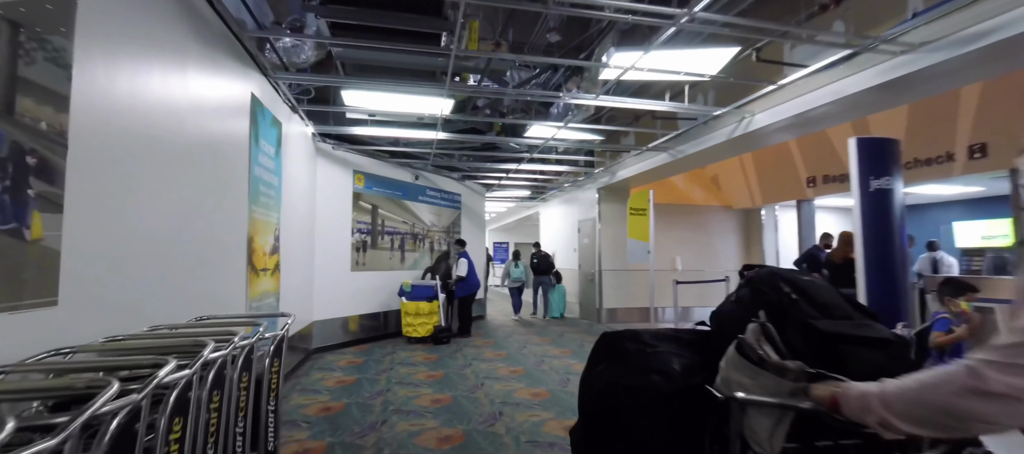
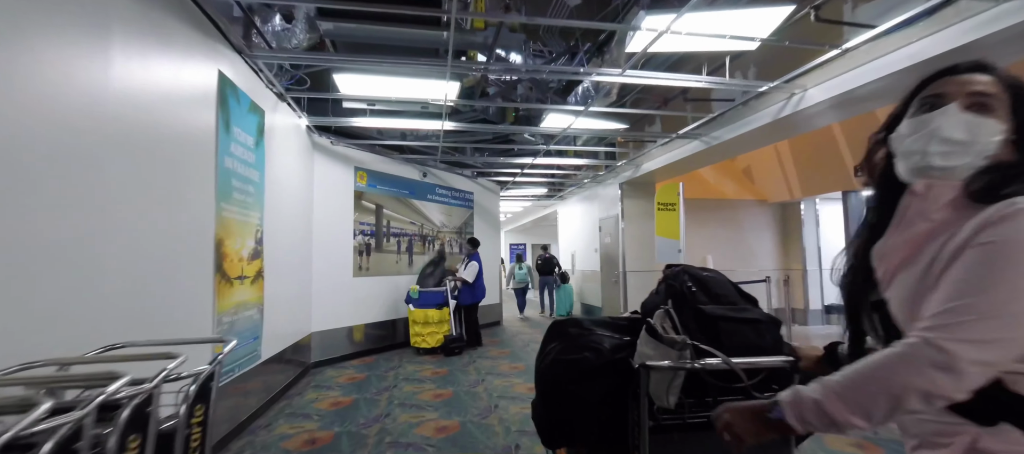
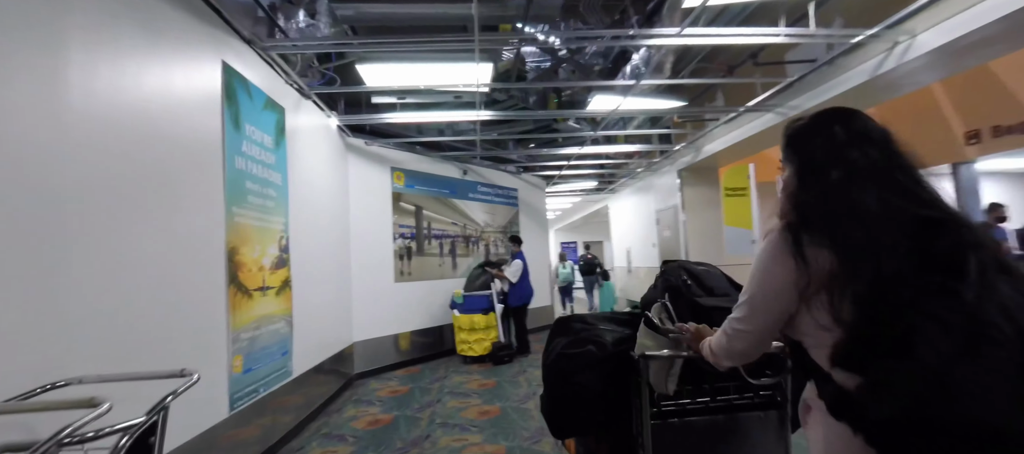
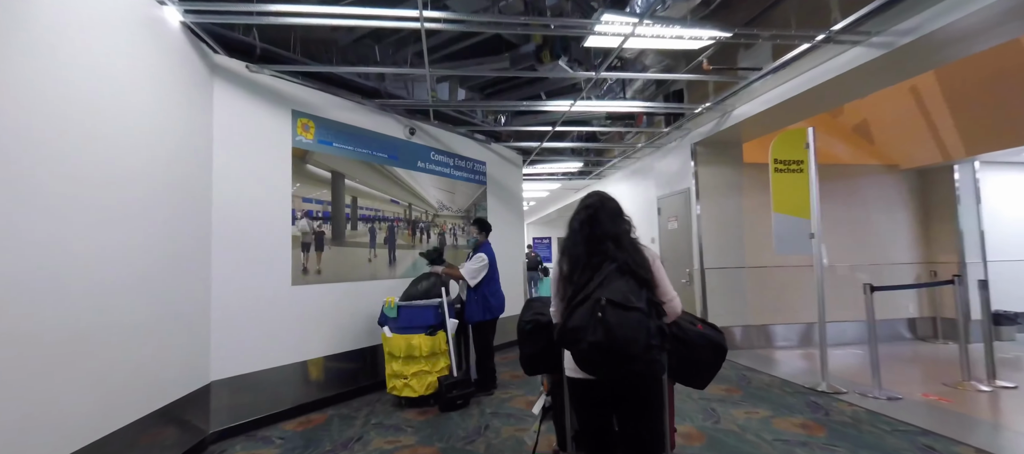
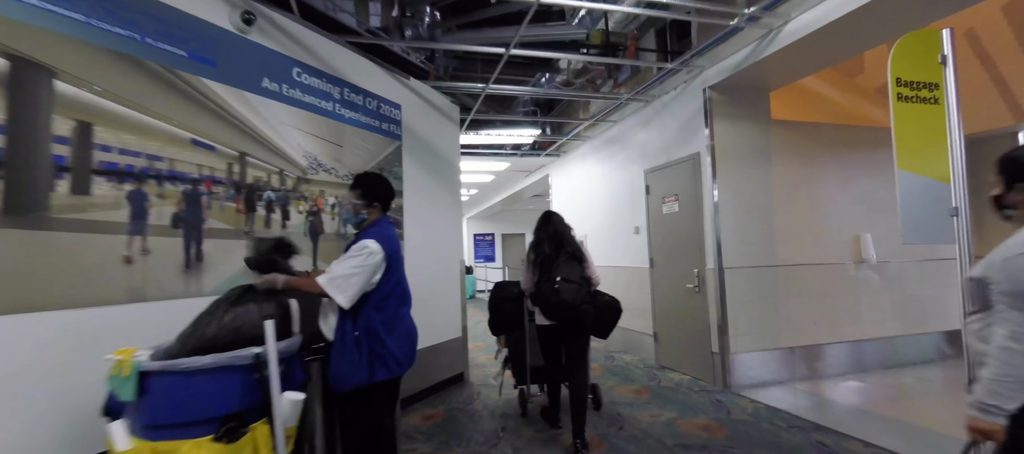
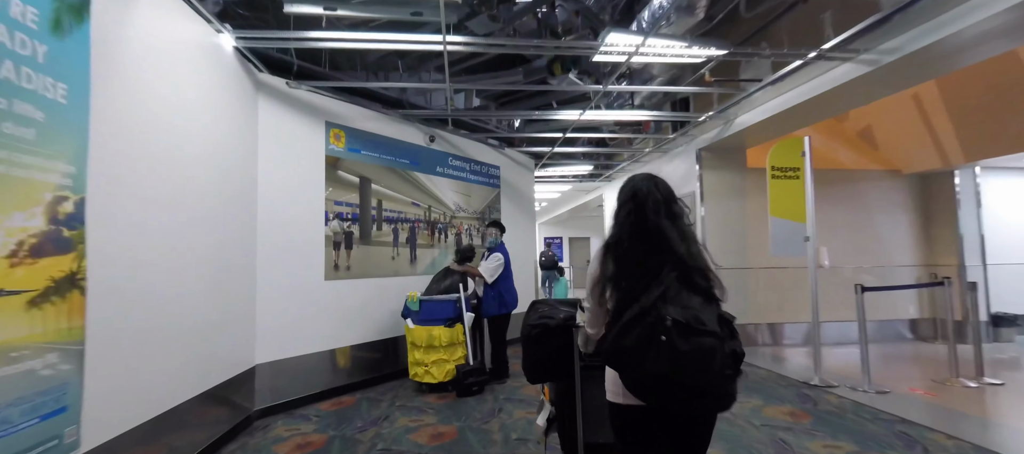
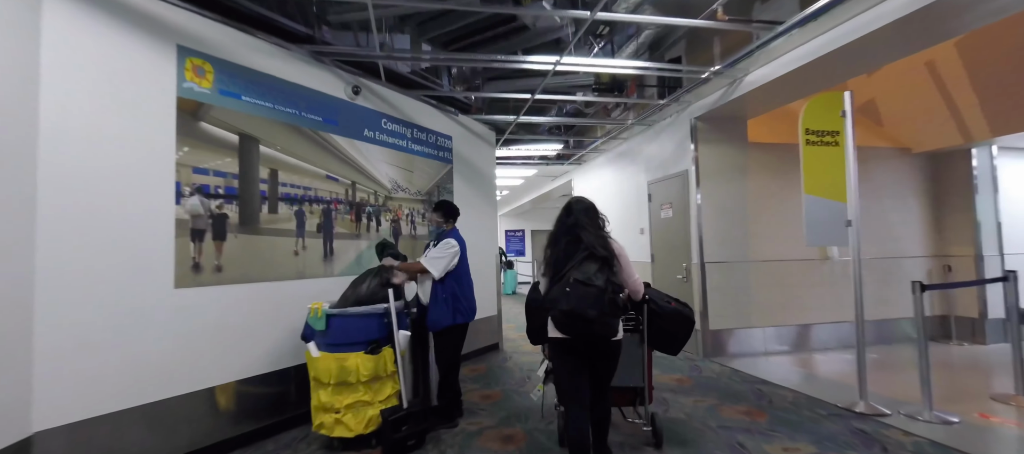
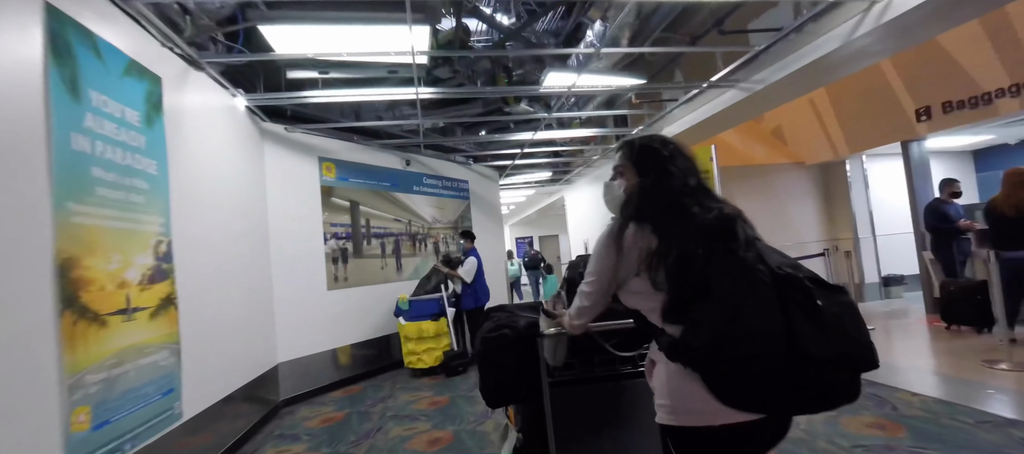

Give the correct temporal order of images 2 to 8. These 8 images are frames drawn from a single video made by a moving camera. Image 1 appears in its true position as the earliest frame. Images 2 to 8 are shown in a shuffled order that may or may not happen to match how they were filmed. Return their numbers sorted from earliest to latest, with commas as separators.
2, 3, 8, 6, 4, 7, 5
